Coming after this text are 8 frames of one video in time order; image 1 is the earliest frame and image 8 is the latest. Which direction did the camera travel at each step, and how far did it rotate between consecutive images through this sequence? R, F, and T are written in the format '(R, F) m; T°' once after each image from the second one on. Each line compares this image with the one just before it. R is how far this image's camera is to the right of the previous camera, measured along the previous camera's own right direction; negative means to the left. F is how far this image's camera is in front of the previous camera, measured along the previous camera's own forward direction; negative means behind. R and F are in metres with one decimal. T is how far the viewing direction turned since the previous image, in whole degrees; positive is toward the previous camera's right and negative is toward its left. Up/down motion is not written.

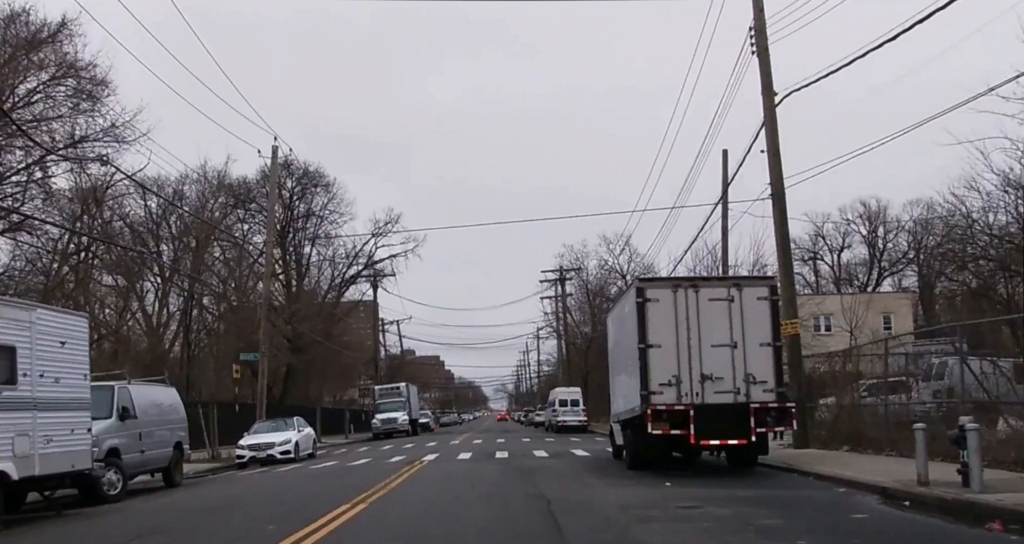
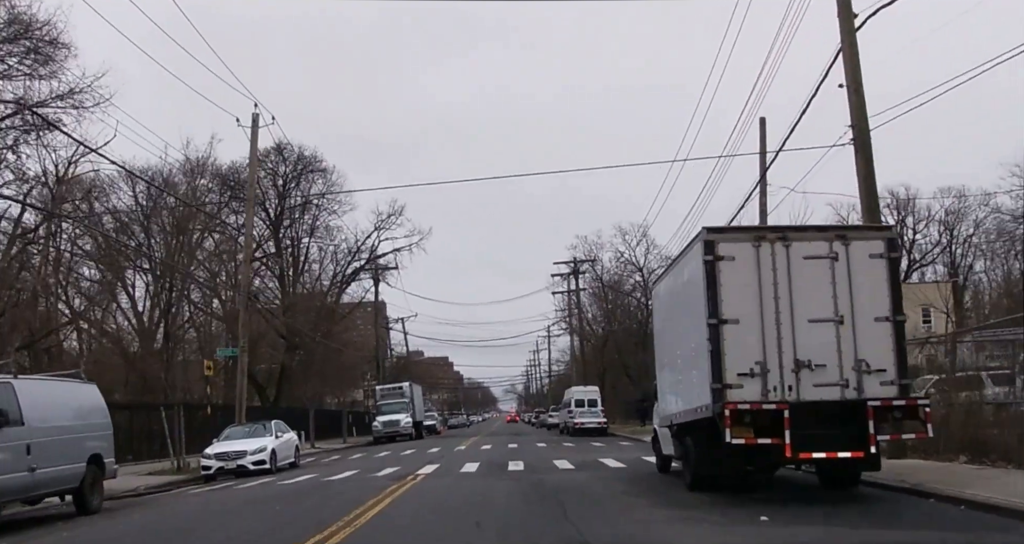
(-0.2, +5.1) m; 0°
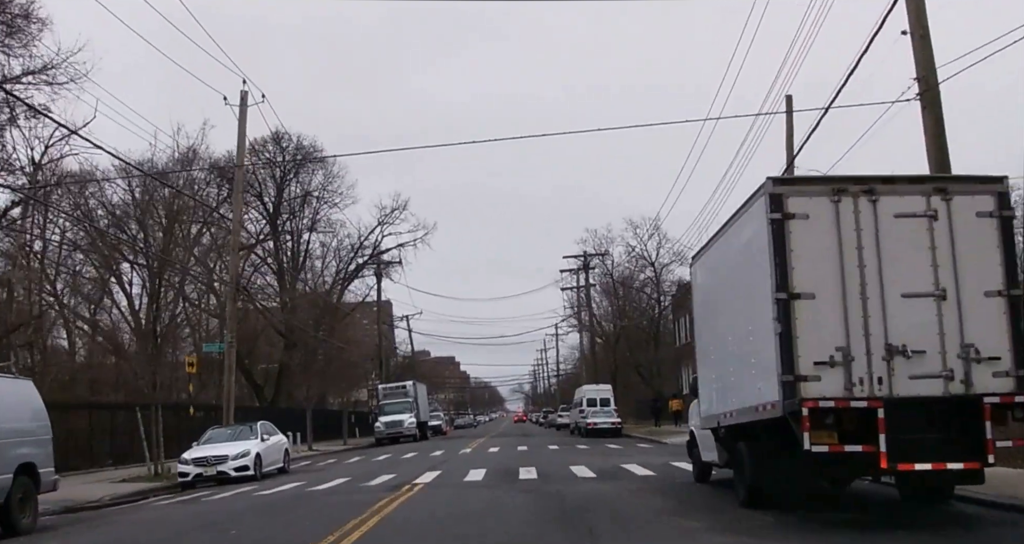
(-0.1, +2.8) m; 0°
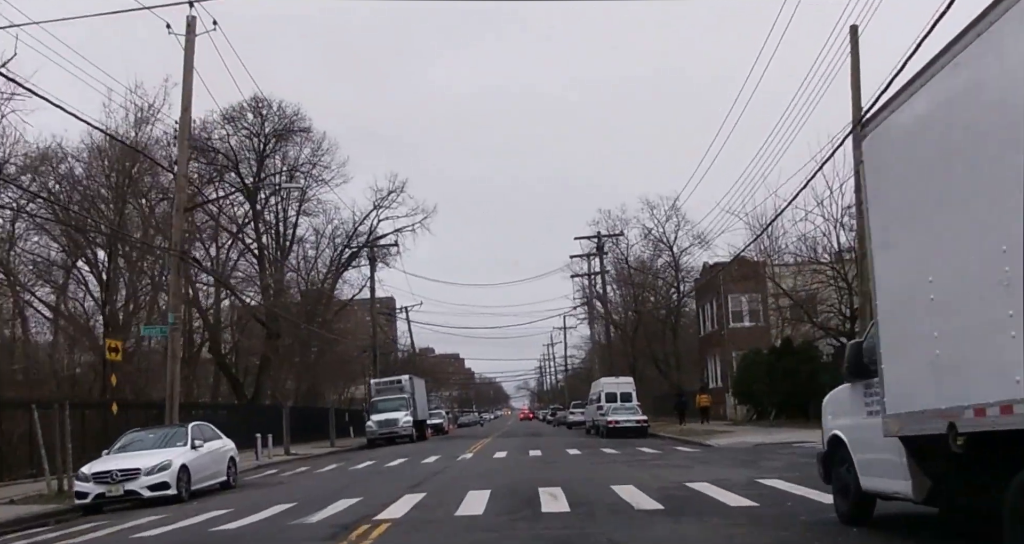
(-0.1, +6.6) m; 0°
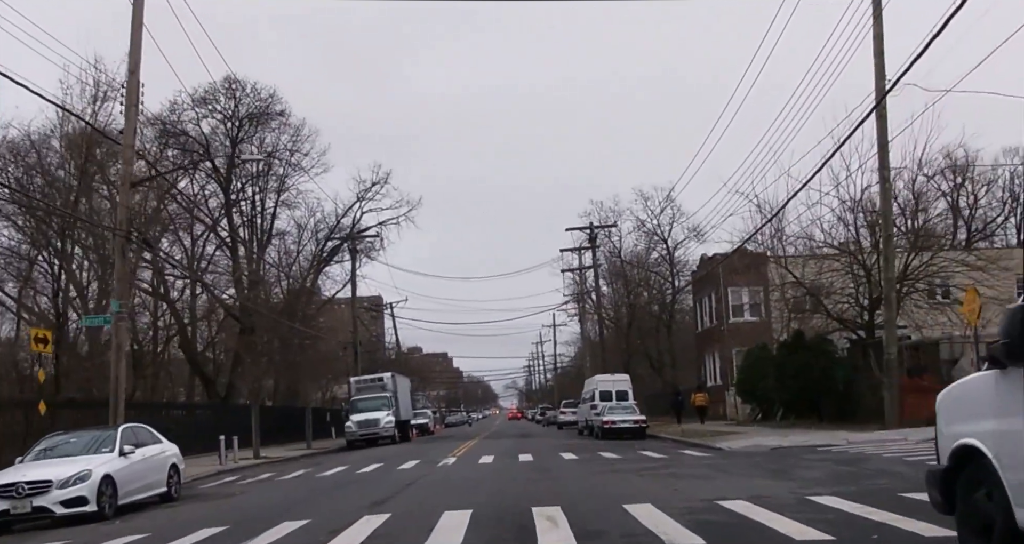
(0.0, +3.0) m; +1°
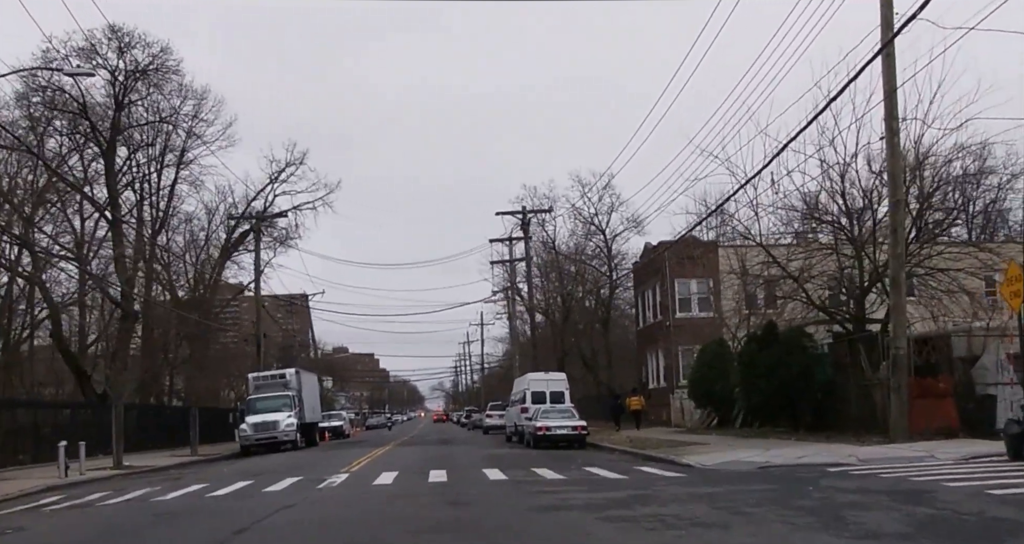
(+0.3, +6.0) m; +4°
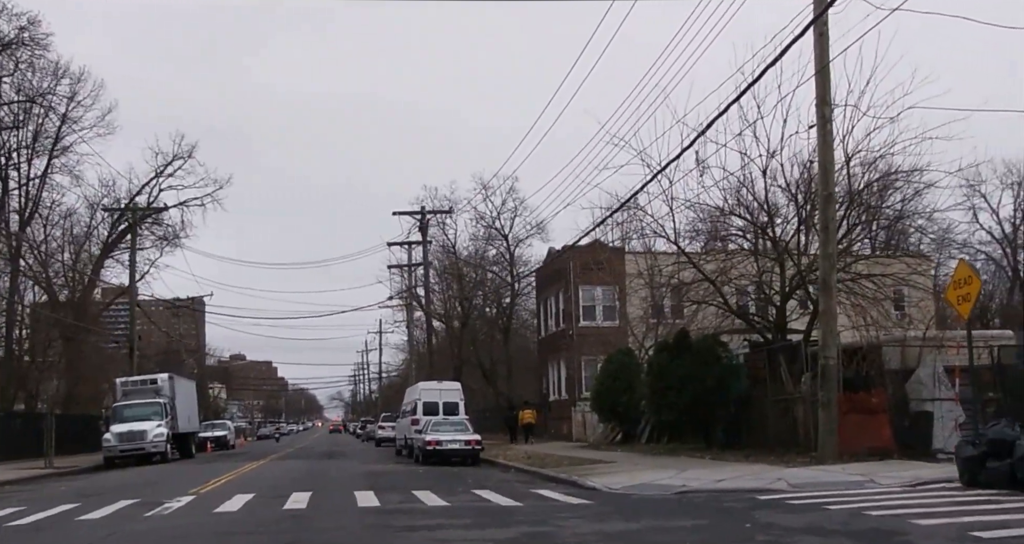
(+0.4, +2.8) m; +5°
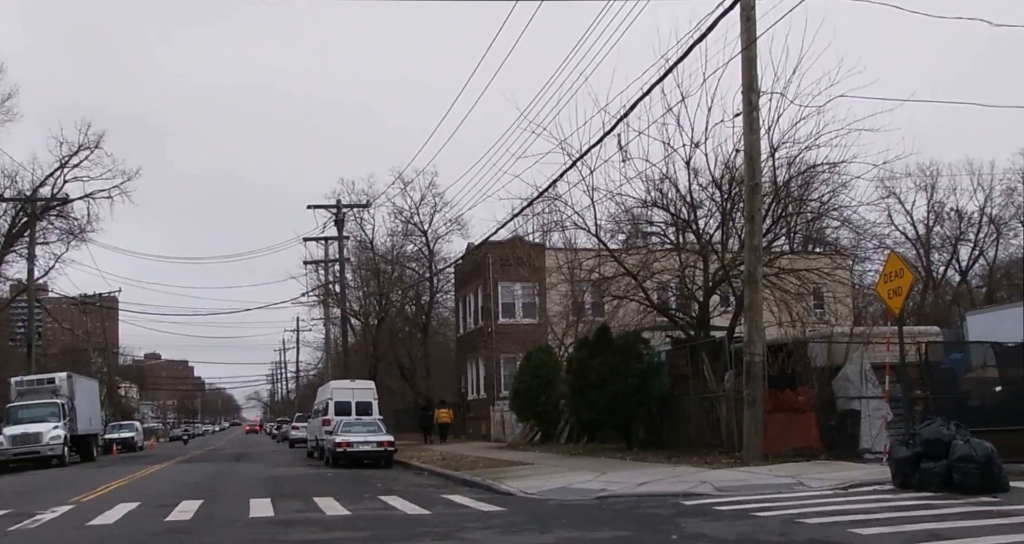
(+0.2, +1.1) m; +4°
